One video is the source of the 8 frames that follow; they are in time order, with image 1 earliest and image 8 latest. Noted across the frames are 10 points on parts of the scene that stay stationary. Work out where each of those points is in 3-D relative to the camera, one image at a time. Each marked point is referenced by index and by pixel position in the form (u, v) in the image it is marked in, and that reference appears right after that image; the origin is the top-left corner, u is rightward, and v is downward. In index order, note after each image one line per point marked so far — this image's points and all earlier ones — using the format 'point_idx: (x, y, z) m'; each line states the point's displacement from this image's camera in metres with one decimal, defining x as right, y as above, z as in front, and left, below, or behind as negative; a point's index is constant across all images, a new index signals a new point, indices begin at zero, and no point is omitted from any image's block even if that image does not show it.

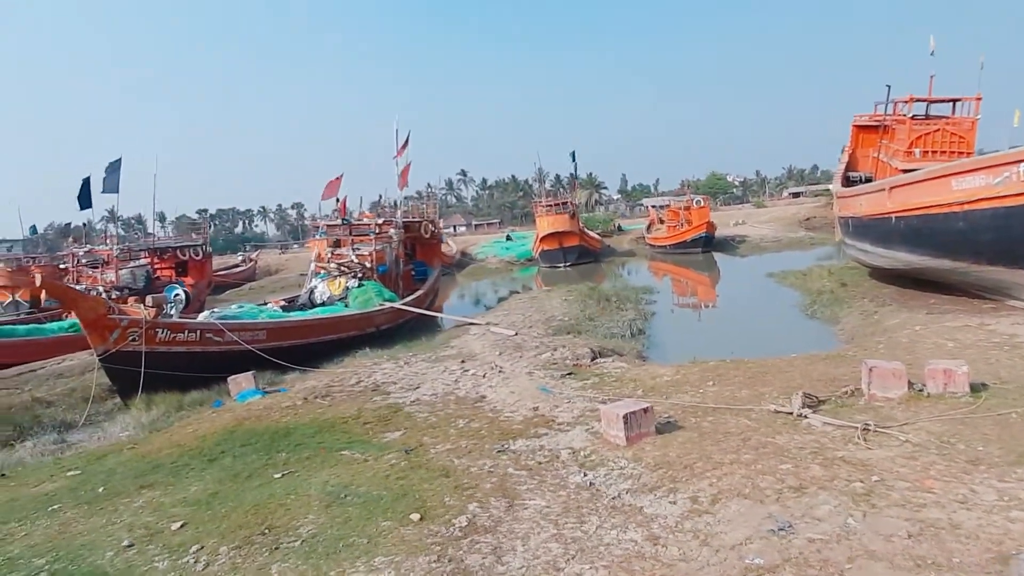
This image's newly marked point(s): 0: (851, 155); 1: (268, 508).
0: (+9.9, +3.9, +19.8) m
1: (-1.8, -1.7, +5.1) m
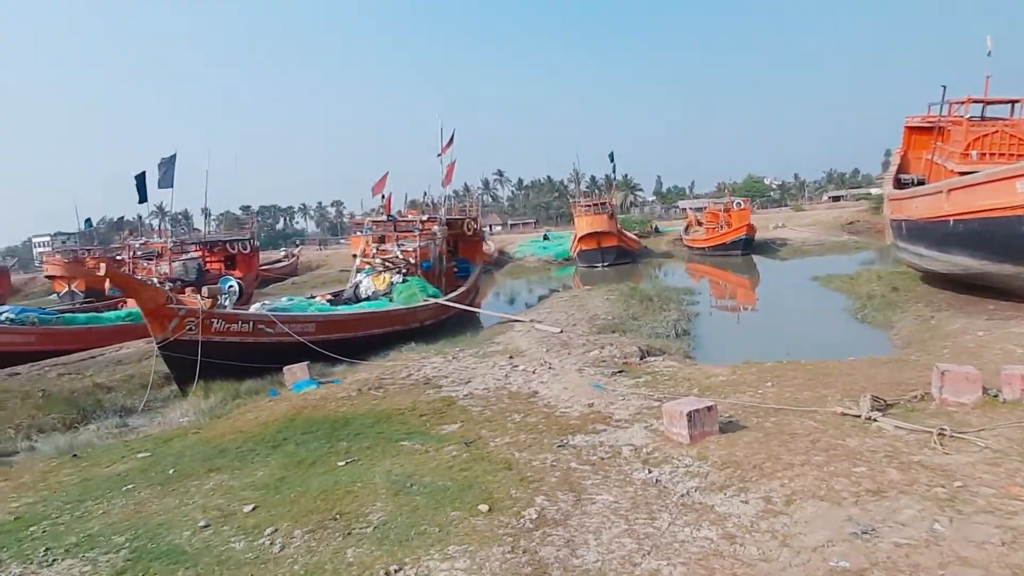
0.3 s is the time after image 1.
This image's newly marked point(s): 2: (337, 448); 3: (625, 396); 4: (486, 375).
0: (+11.2, +3.8, +19.3) m
1: (-1.3, -1.6, +5.2) m
2: (-1.7, -1.5, +6.5) m
3: (+1.3, -1.3, +7.9) m
4: (-0.4, -1.3, +9.9) m
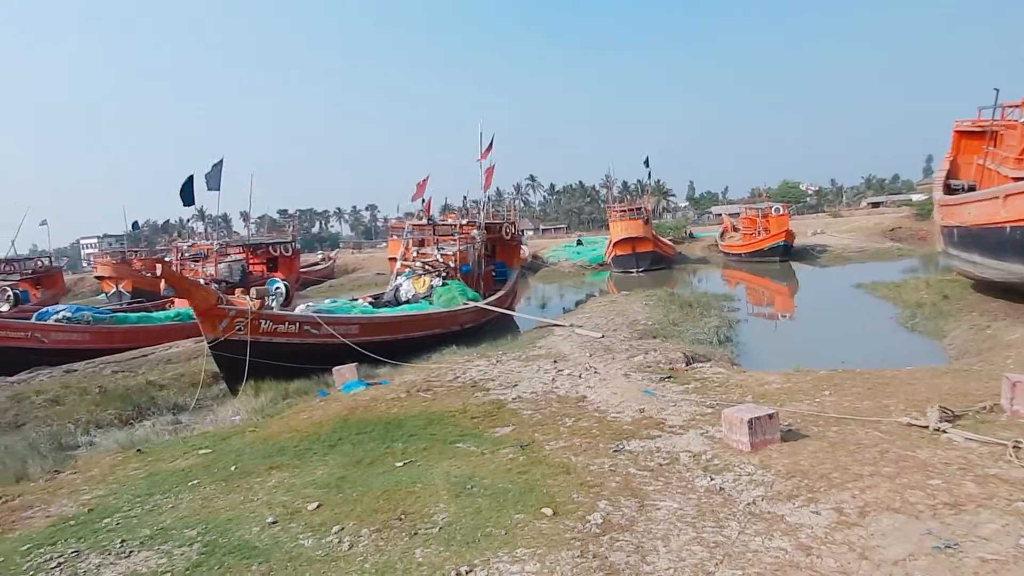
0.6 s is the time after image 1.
0: (+12.4, +3.5, +18.8) m
1: (-0.9, -1.6, +5.2) m
2: (-1.1, -1.6, +6.5) m
3: (+1.9, -1.3, +7.8) m
4: (+0.3, -1.3, +9.9) m
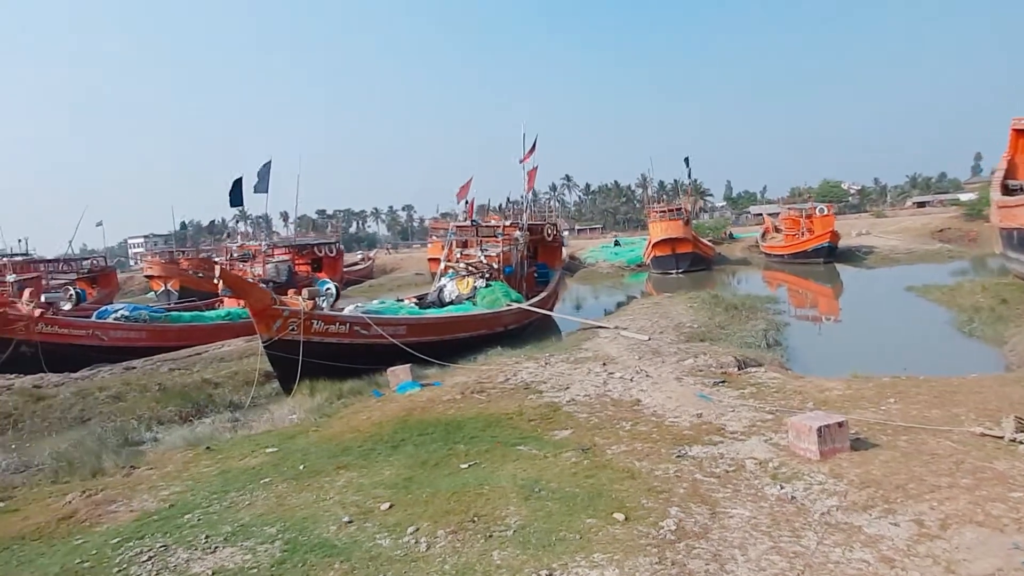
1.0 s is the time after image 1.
0: (+13.6, +3.4, +18.3) m
1: (-0.3, -1.7, +5.3) m
2: (-0.5, -1.6, +6.6) m
3: (+2.6, -1.4, +7.8) m
4: (+1.1, -1.4, +9.9) m
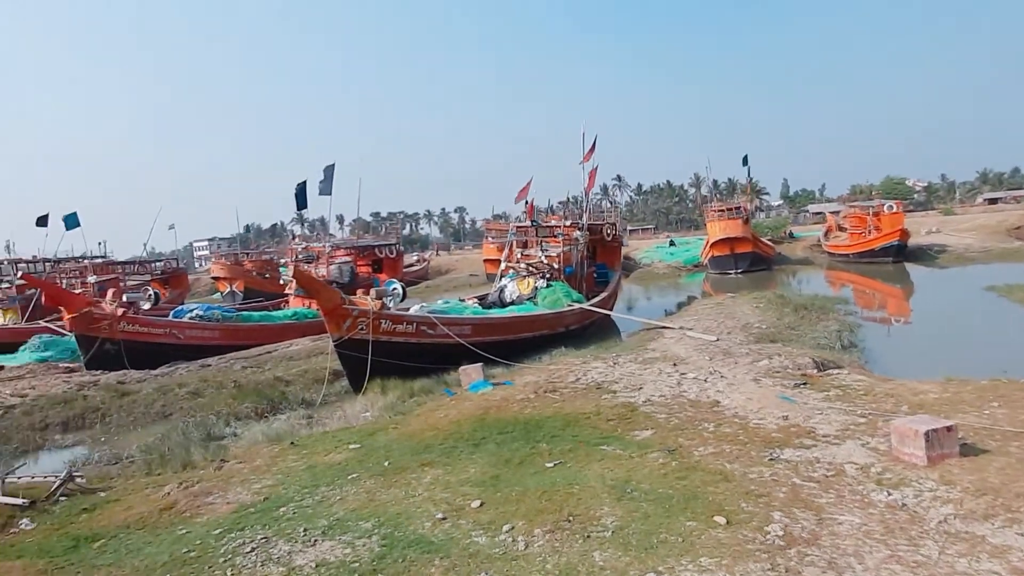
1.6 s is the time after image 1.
0: (+15.2, +3.4, +17.2) m
1: (+0.4, -1.6, +5.3) m
2: (+0.3, -1.6, +6.6) m
3: (+3.5, -1.4, +7.5) m
4: (+2.1, -1.4, +9.7) m
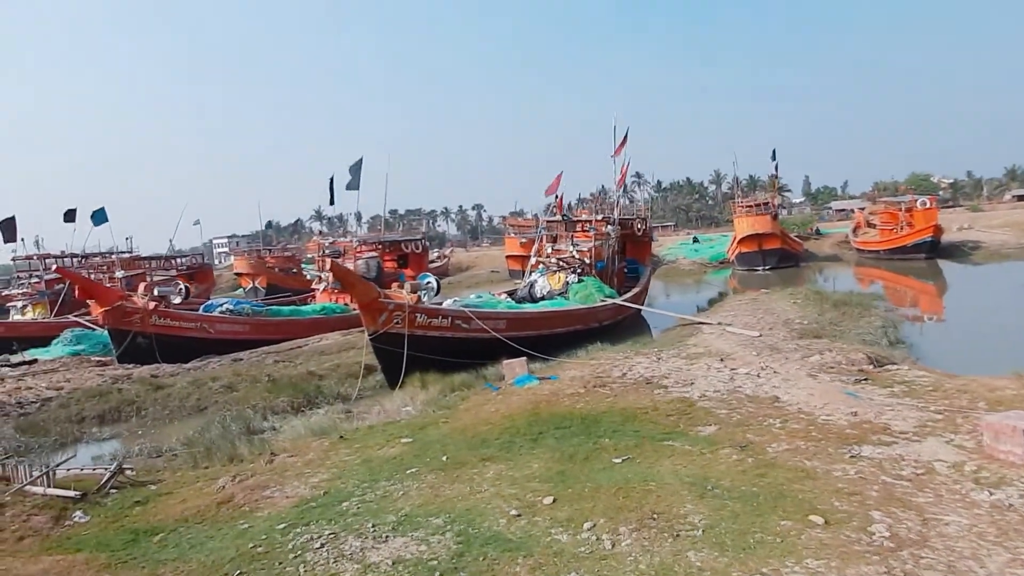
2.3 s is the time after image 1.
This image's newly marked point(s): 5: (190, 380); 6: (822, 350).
0: (+16.0, +3.5, +16.6) m
1: (+0.9, -1.5, +5.1) m
2: (+0.9, -1.5, +6.4) m
3: (+4.1, -1.3, +7.2) m
4: (+2.8, -1.3, +9.5) m
5: (-6.7, -1.9, +14.0) m
6: (+5.0, -1.0, +11.1) m
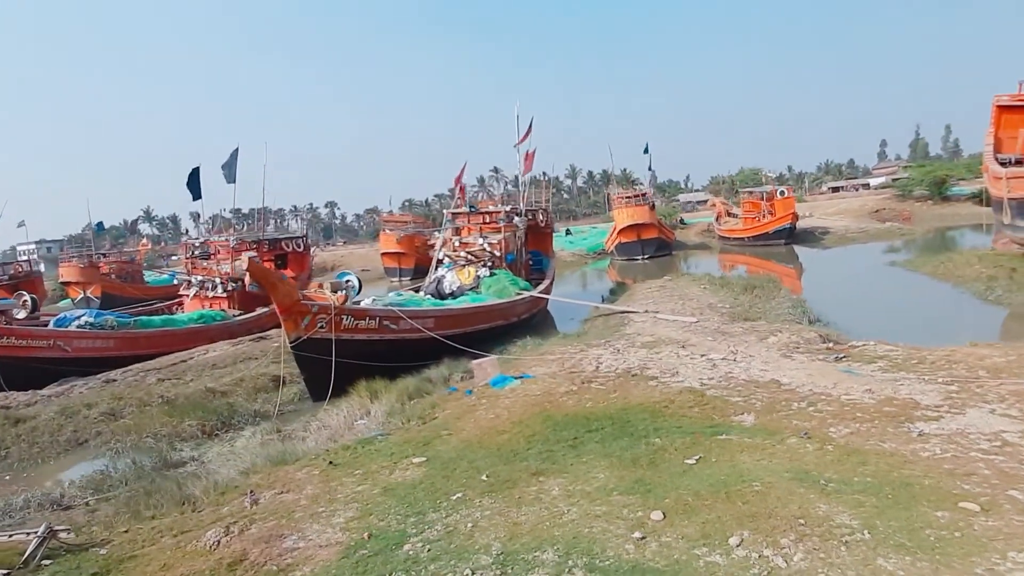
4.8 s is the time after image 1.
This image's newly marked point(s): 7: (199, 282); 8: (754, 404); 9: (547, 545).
0: (+13.5, +4.2, +19.1) m
1: (+1.6, -1.4, +4.5) m
2: (+1.2, -1.3, +5.8) m
3: (+4.2, -1.0, +7.3) m
4: (+2.4, -1.0, +9.2) m
5: (-7.8, -2.1, +11.6) m
6: (+4.2, -0.7, +11.3) m
7: (-8.8, +0.1, +18.9) m
8: (+2.5, -1.2, +7.0) m
9: (+0.2, -1.6, +4.2) m
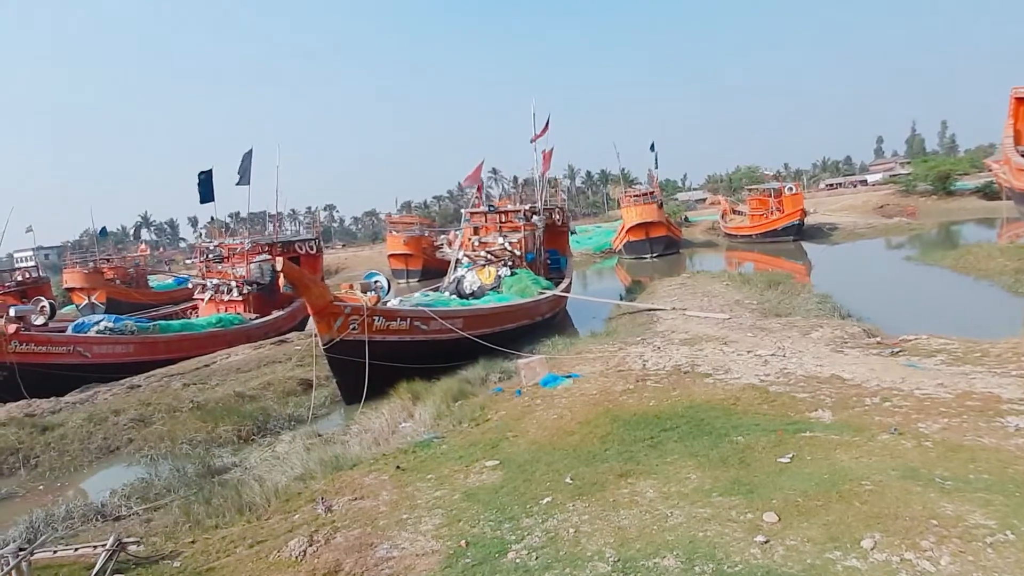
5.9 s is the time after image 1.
0: (+14.0, +4.4, +19.0) m
1: (+2.3, -1.3, +4.3) m
2: (+1.9, -1.3, +5.6) m
3: (+4.8, -0.9, +7.2) m
4: (+3.0, -1.0, +9.0) m
5: (-7.1, -2.1, +11.3) m
6: (+4.9, -0.7, +11.1) m
7: (-8.2, 0.0, +18.6) m
8: (+3.2, -1.1, +6.8) m
9: (+0.9, -1.5, +4.0) m
